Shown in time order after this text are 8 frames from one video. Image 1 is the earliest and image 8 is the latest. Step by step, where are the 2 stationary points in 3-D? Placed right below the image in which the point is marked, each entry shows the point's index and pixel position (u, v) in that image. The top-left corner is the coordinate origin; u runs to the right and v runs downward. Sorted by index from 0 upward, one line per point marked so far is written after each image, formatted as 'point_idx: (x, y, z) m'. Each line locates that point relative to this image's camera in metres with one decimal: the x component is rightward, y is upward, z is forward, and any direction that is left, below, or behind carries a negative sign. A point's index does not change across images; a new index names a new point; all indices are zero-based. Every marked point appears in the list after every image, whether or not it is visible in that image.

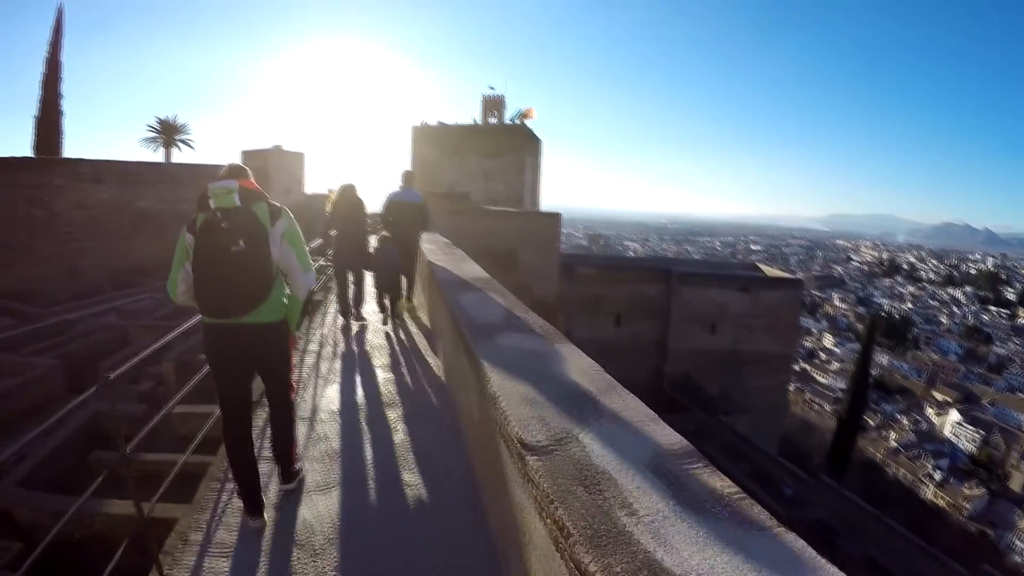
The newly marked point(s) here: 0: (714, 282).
0: (+4.8, 0.0, +12.4) m
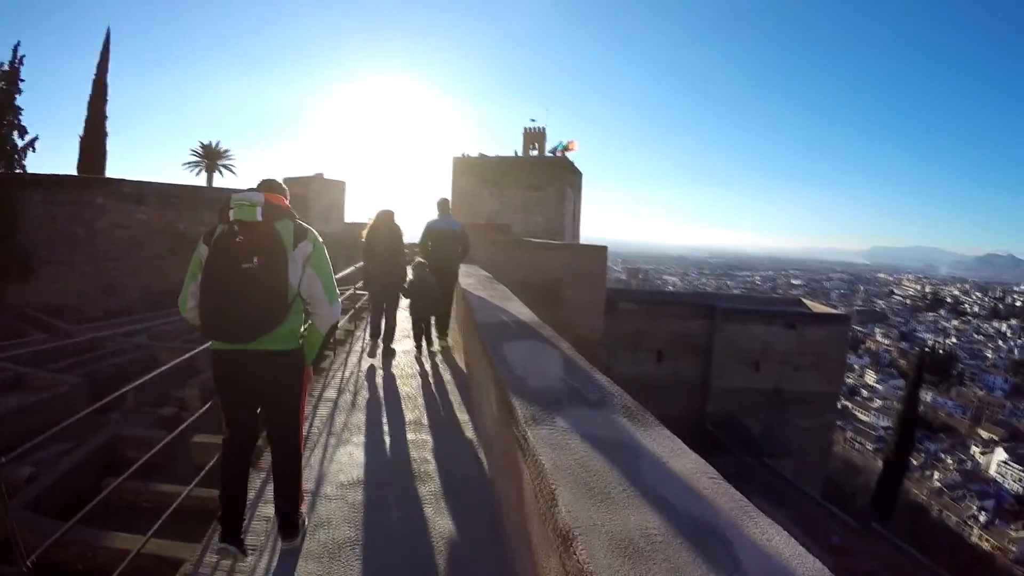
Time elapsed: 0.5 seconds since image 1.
0: (+5.5, -0.7, +11.9) m
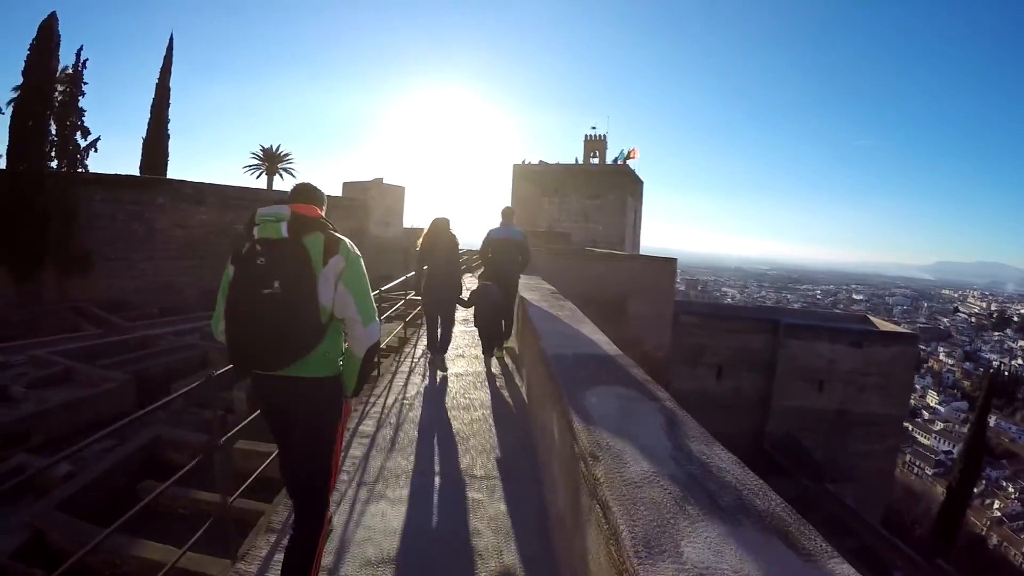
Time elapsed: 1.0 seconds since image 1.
0: (+6.4, -1.0, +11.4) m
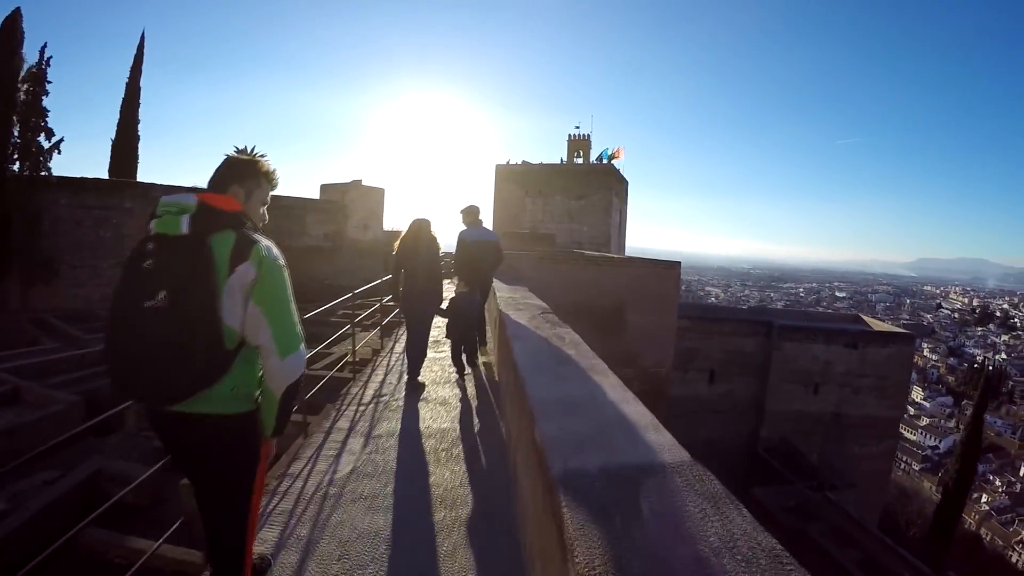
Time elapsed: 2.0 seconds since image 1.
0: (+6.2, -1.0, +11.0) m
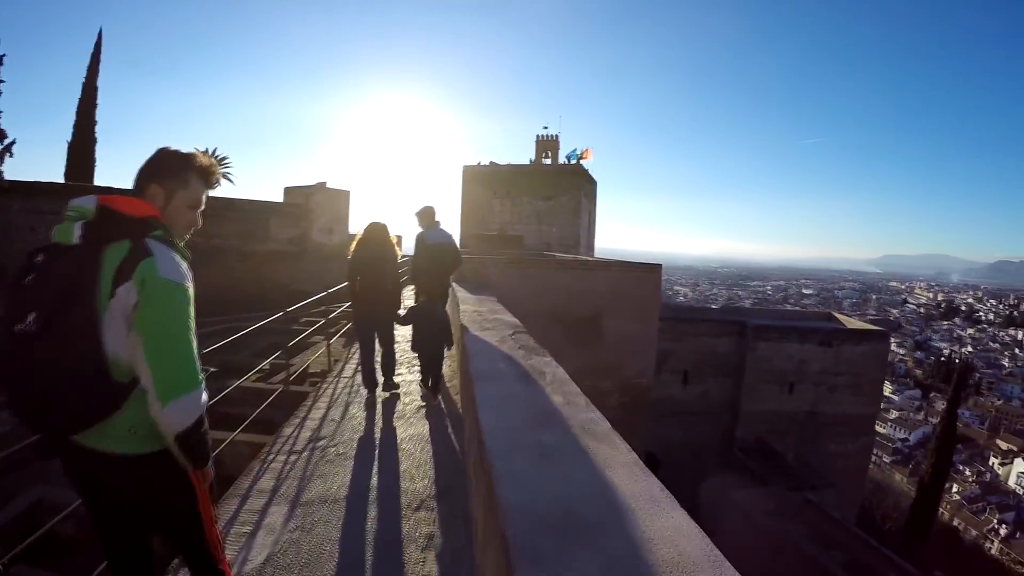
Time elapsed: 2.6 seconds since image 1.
0: (+5.7, -1.0, +11.0) m
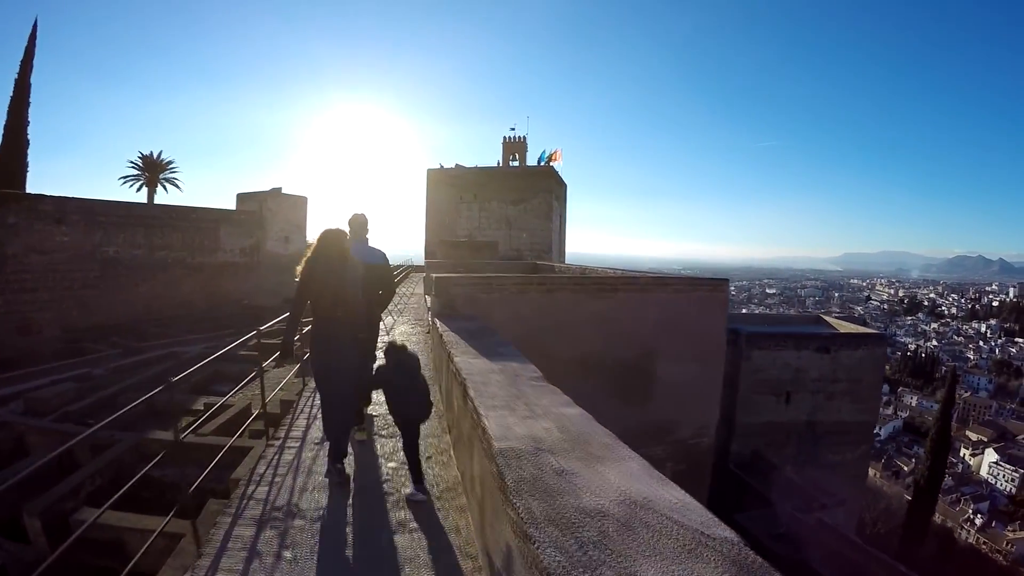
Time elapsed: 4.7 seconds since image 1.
0: (+5.3, -1.0, +10.4) m
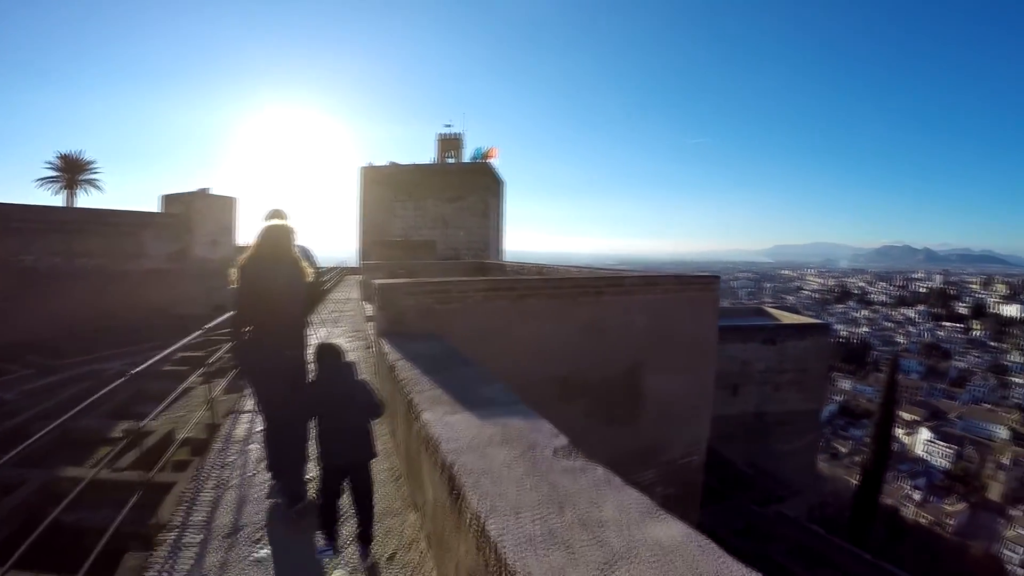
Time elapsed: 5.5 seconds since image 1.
0: (+4.5, -0.9, +10.5) m
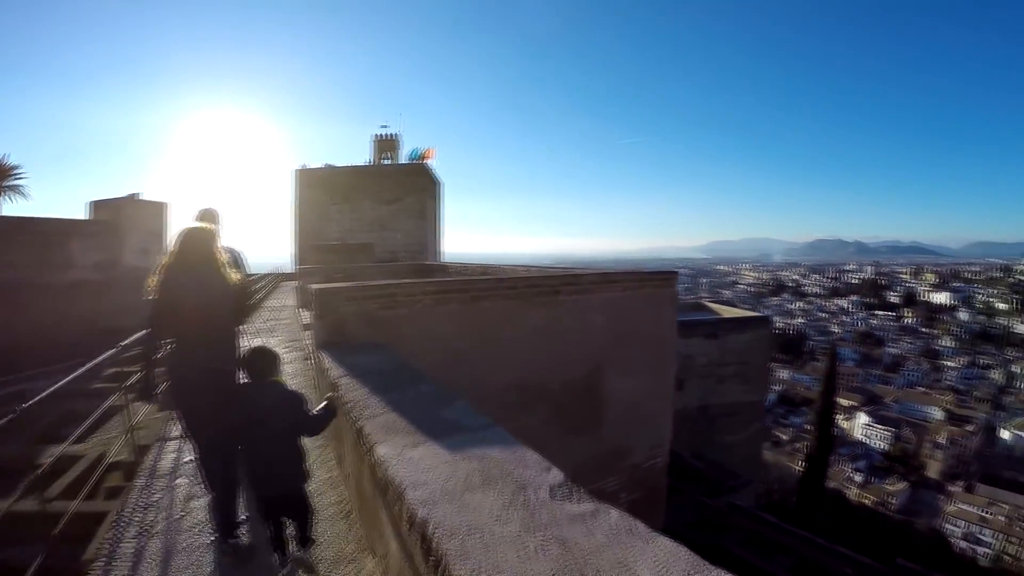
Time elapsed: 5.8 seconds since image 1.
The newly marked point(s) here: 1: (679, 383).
0: (+3.7, -0.8, +10.7) m
1: (+3.7, -1.9, +10.7) m
